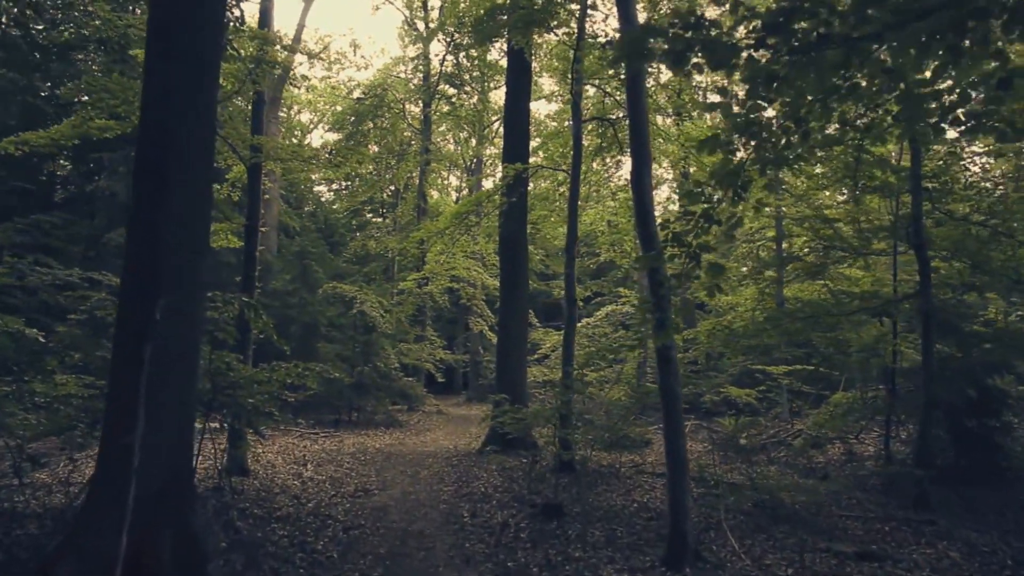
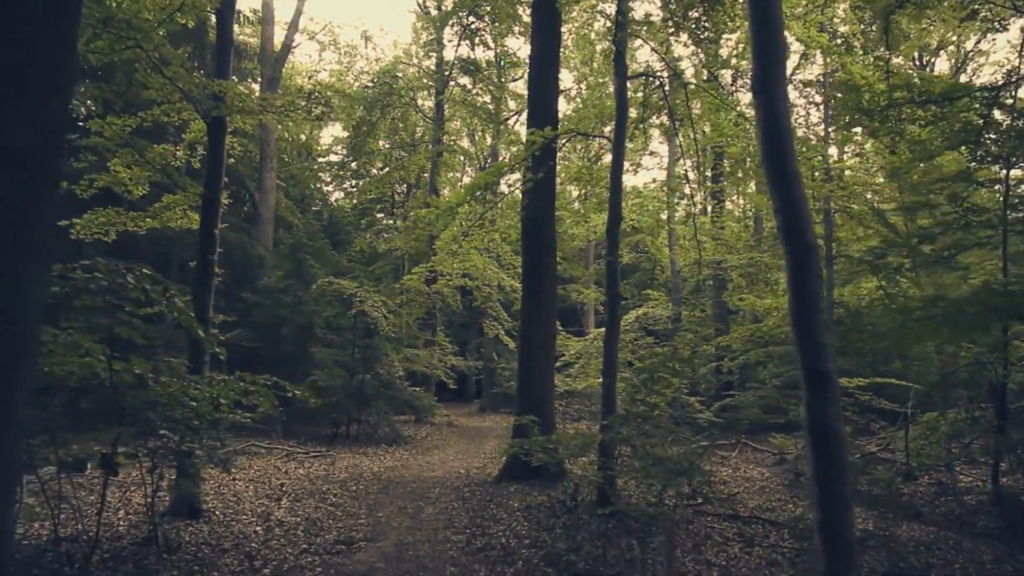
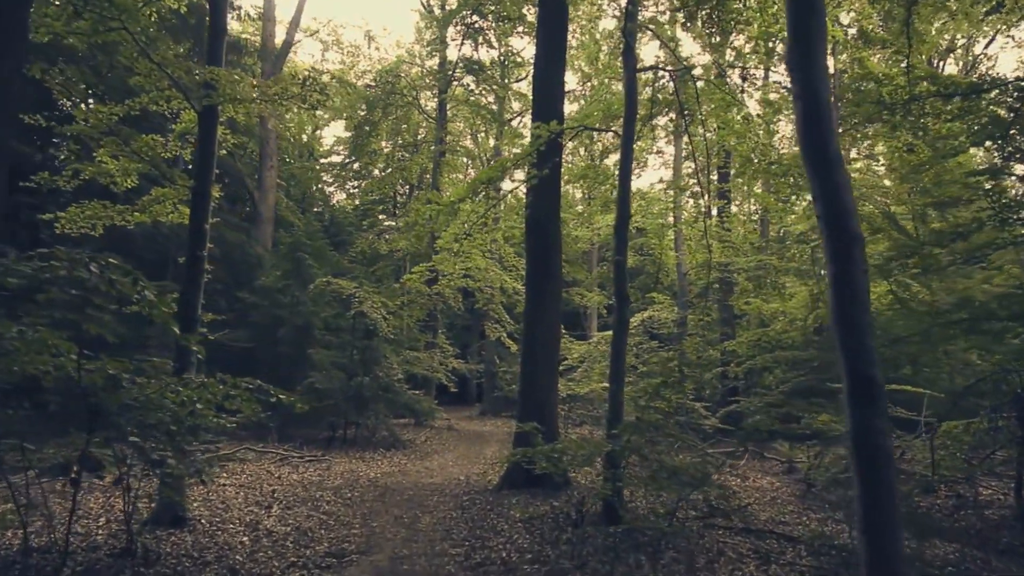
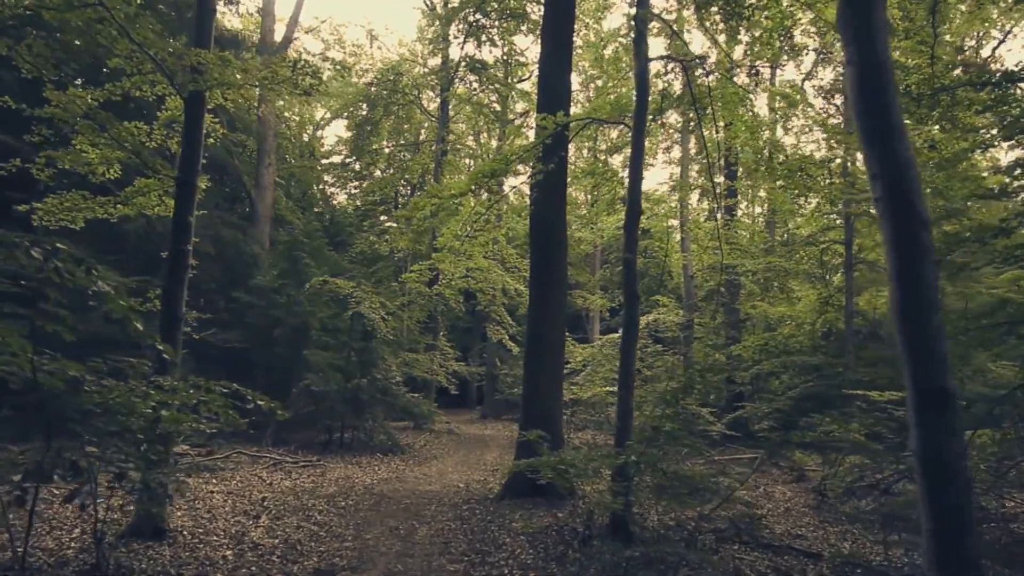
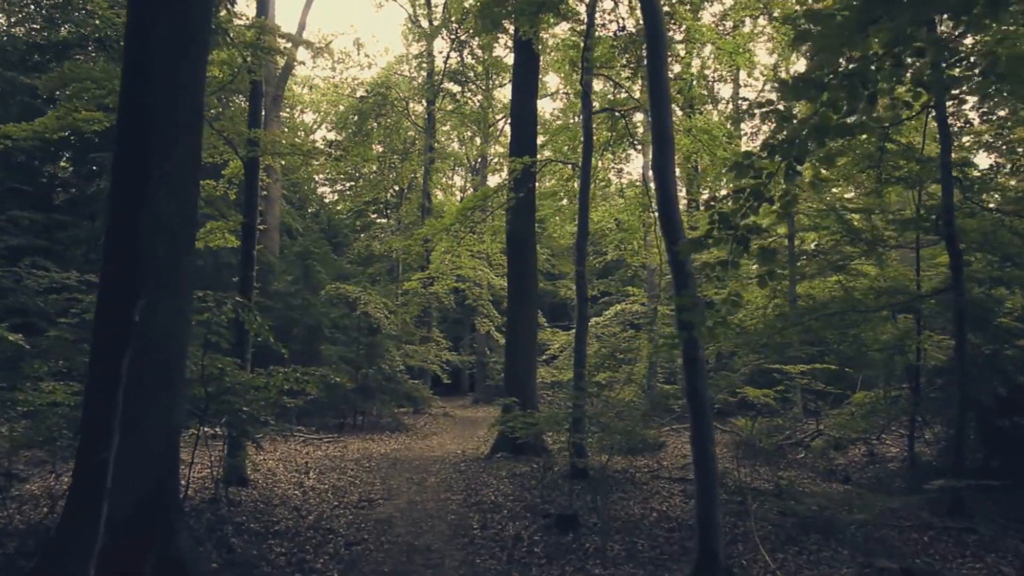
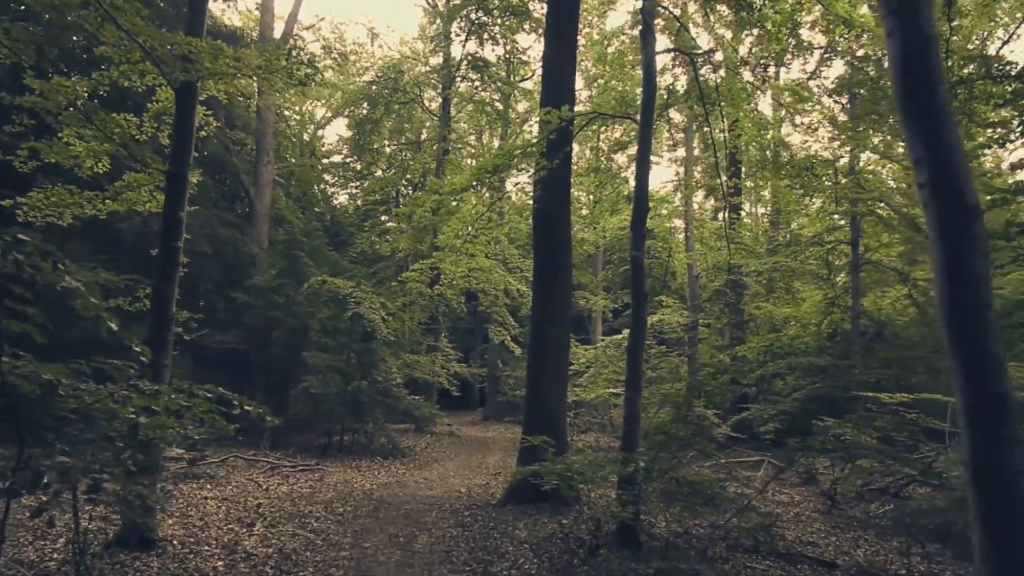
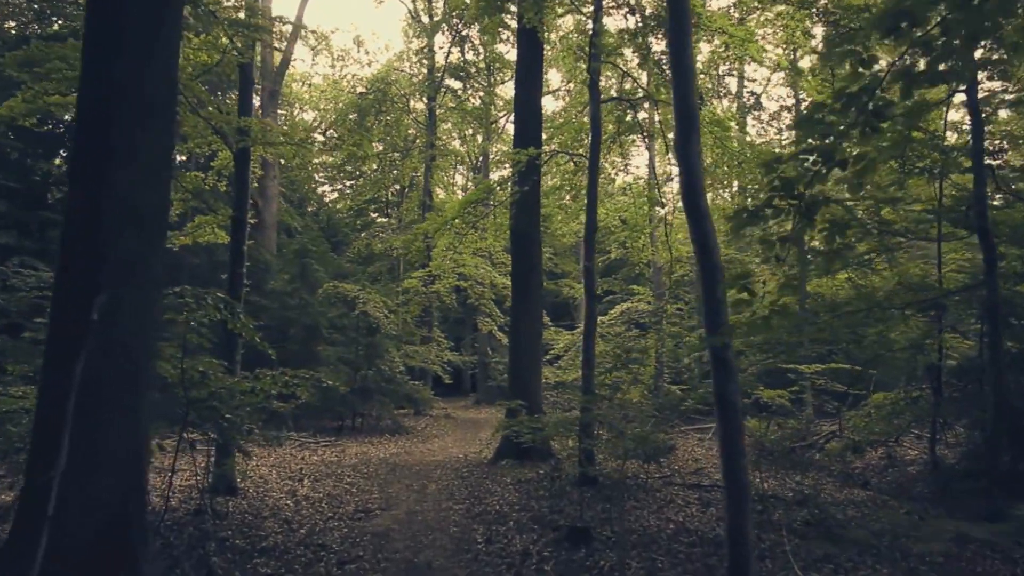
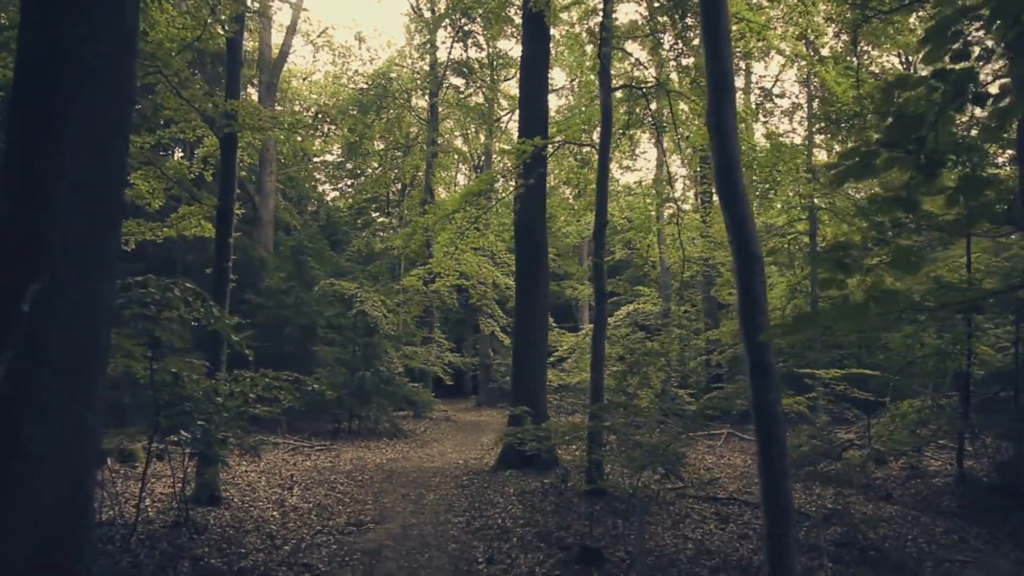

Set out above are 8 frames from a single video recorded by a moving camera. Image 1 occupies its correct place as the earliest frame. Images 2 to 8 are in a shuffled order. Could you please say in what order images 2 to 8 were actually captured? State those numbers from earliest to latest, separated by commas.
5, 7, 8, 2, 3, 4, 6
